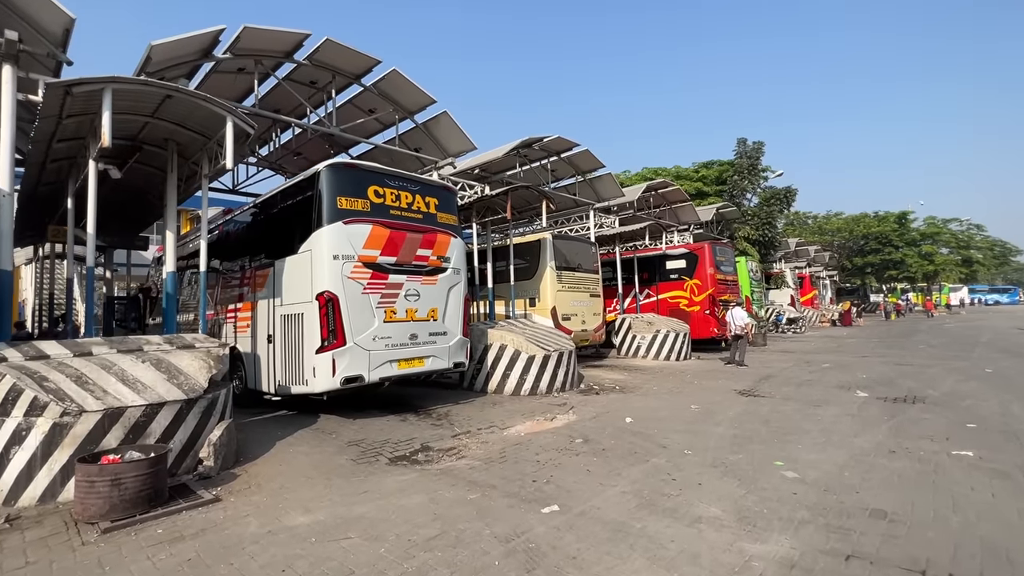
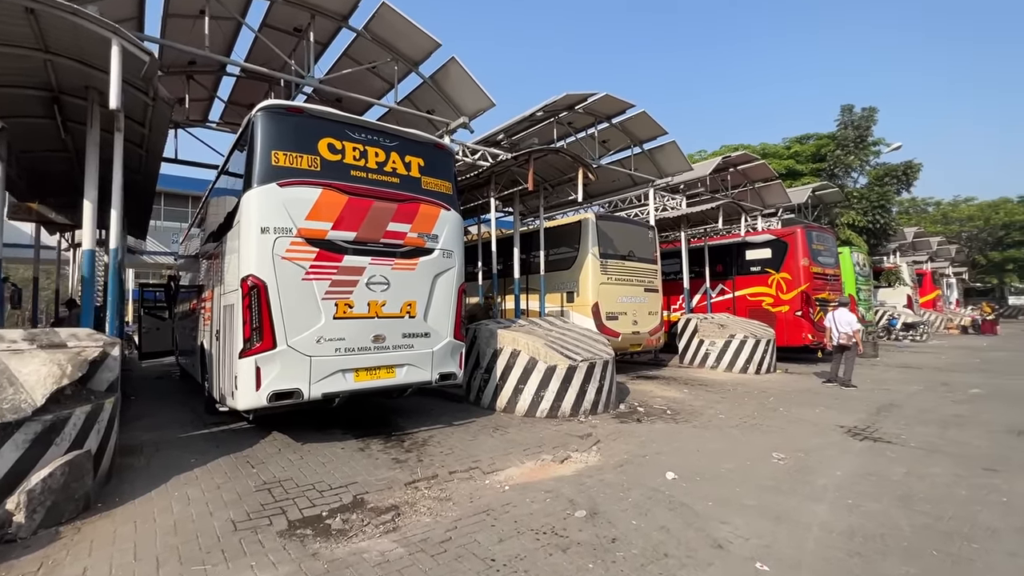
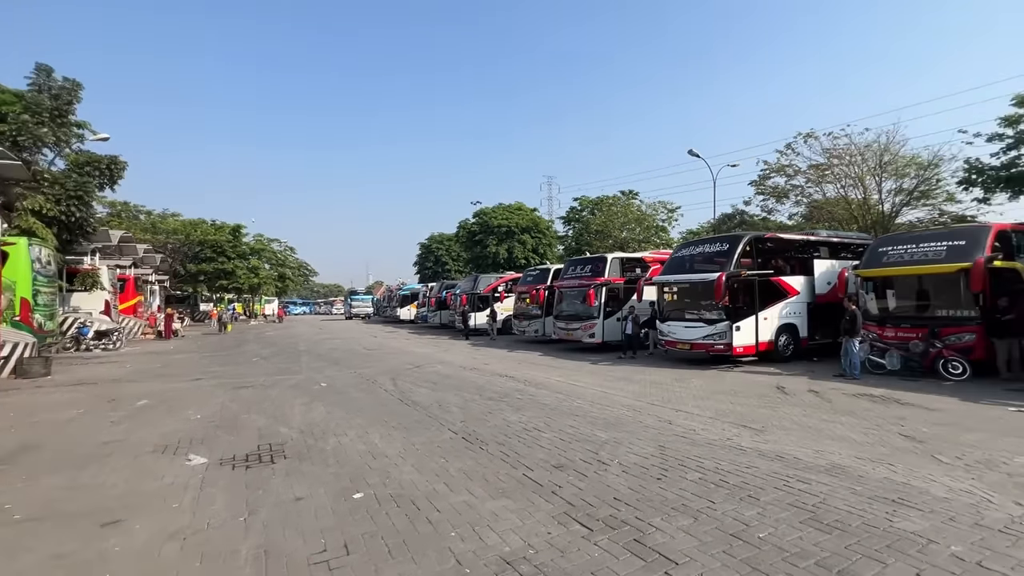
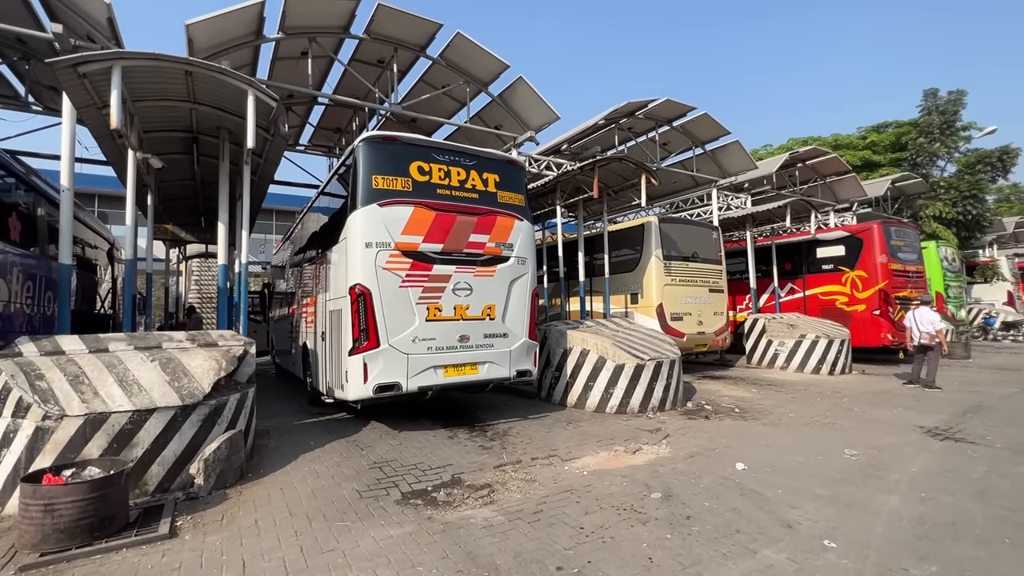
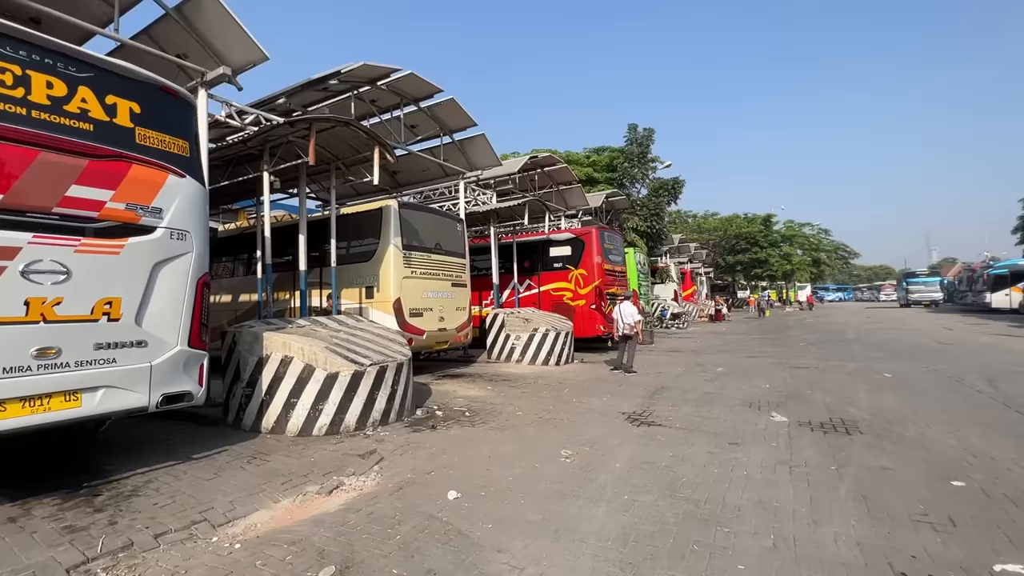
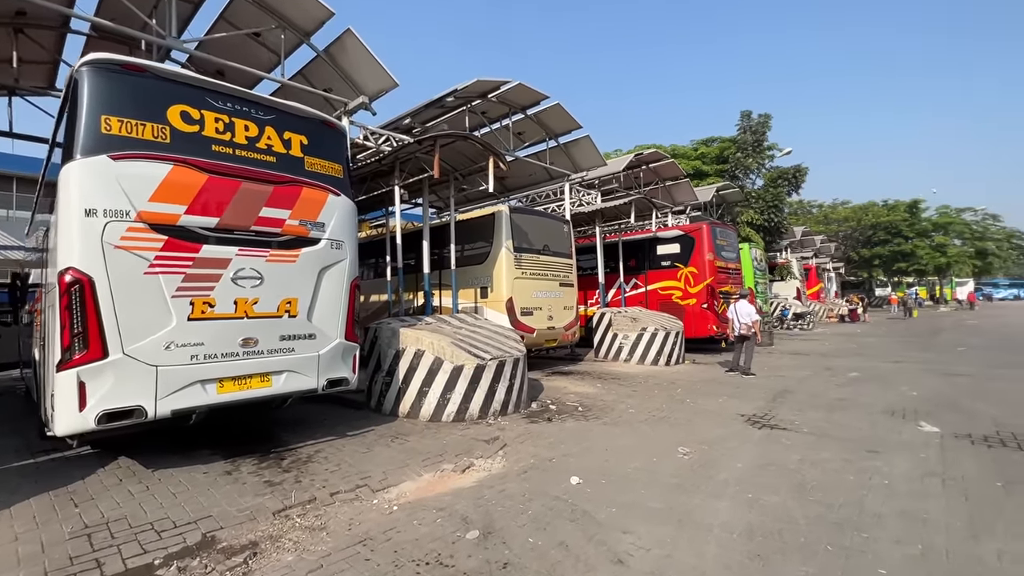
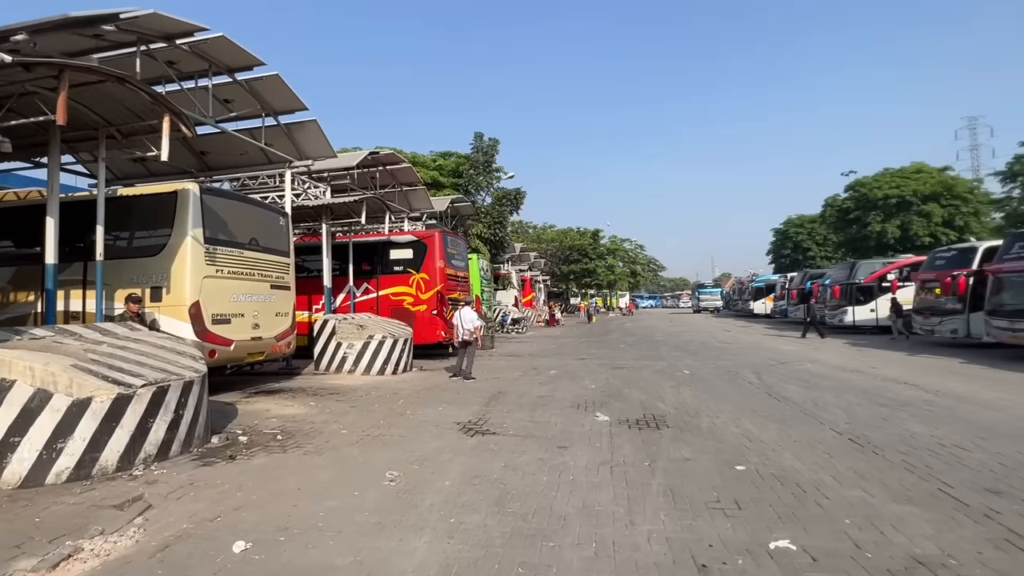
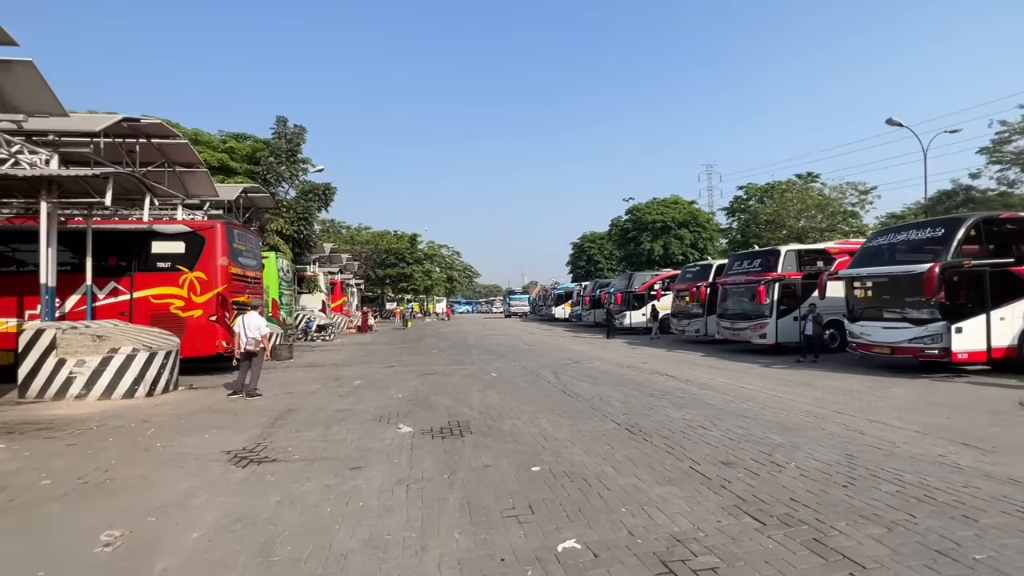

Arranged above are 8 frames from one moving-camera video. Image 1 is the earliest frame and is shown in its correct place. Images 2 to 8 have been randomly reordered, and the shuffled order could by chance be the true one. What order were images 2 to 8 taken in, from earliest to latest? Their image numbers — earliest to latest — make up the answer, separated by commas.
4, 2, 6, 5, 7, 8, 3
